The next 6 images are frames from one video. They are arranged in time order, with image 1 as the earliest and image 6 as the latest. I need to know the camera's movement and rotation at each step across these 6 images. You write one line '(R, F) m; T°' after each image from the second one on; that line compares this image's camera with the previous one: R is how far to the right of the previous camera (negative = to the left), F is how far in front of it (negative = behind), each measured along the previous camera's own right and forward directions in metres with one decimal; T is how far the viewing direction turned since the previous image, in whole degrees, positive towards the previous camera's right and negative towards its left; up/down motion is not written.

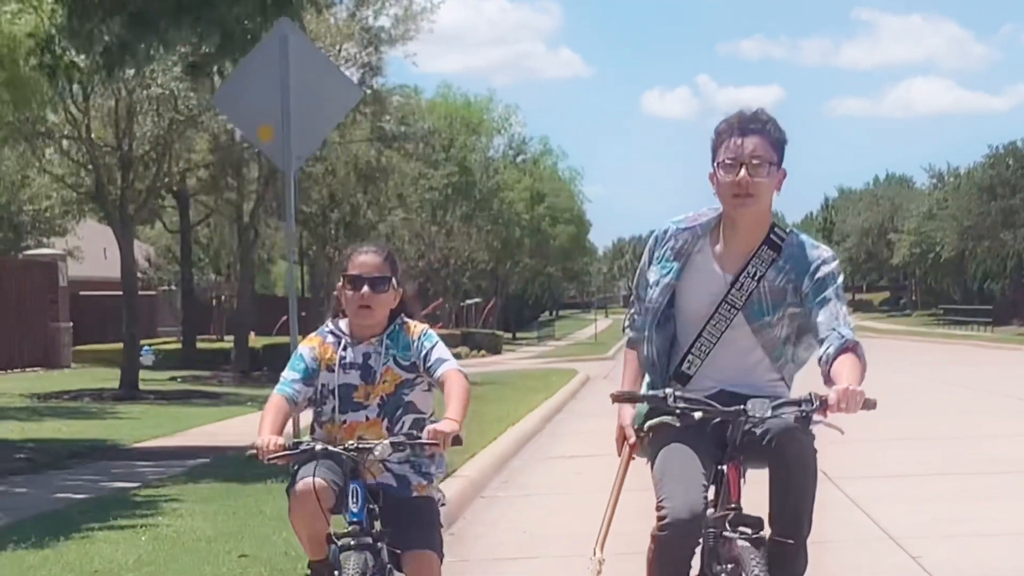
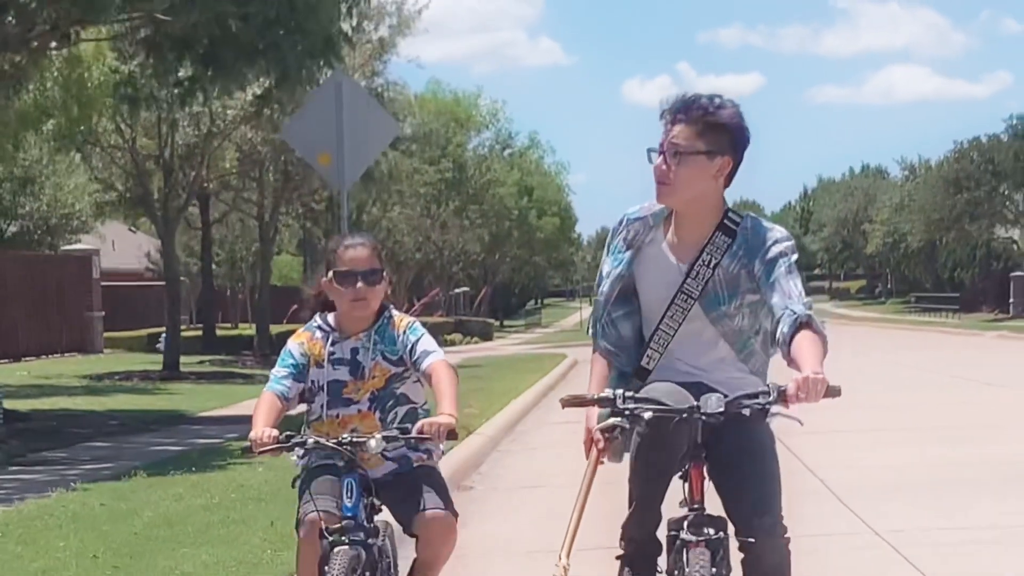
(-0.3, -2.6) m; +1°
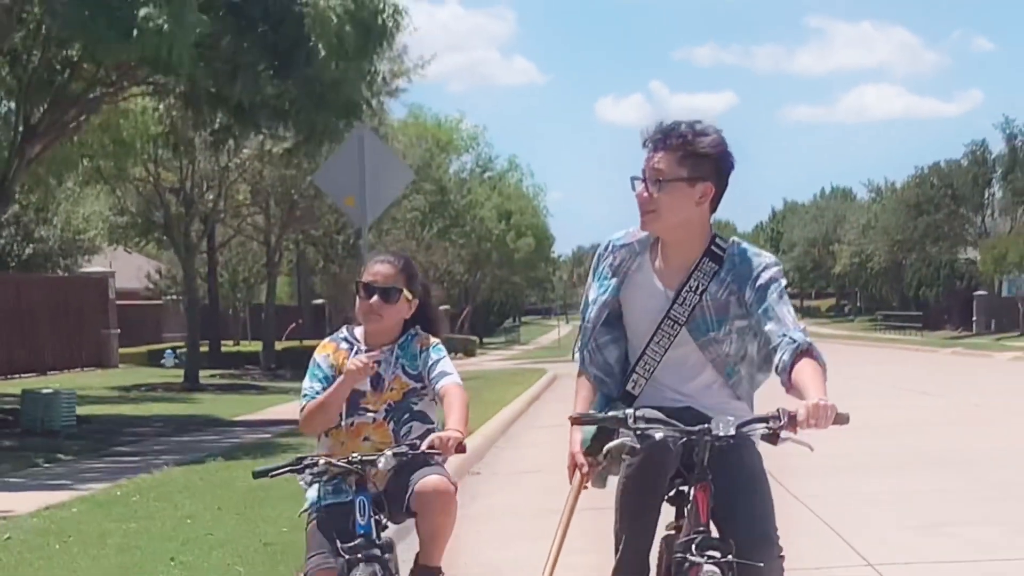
(-0.2, -2.4) m; +1°
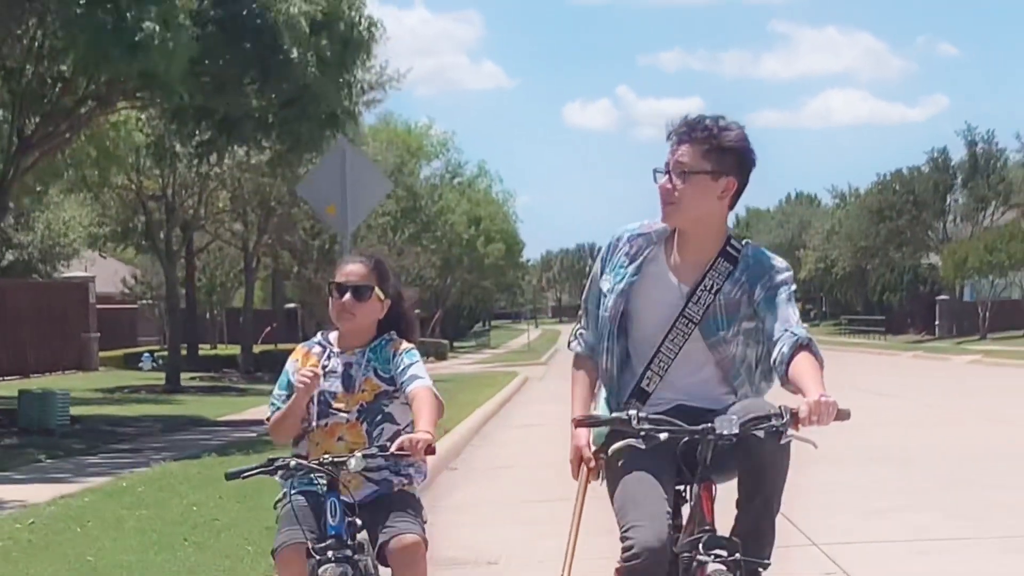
(-0.1, -0.8) m; +1°
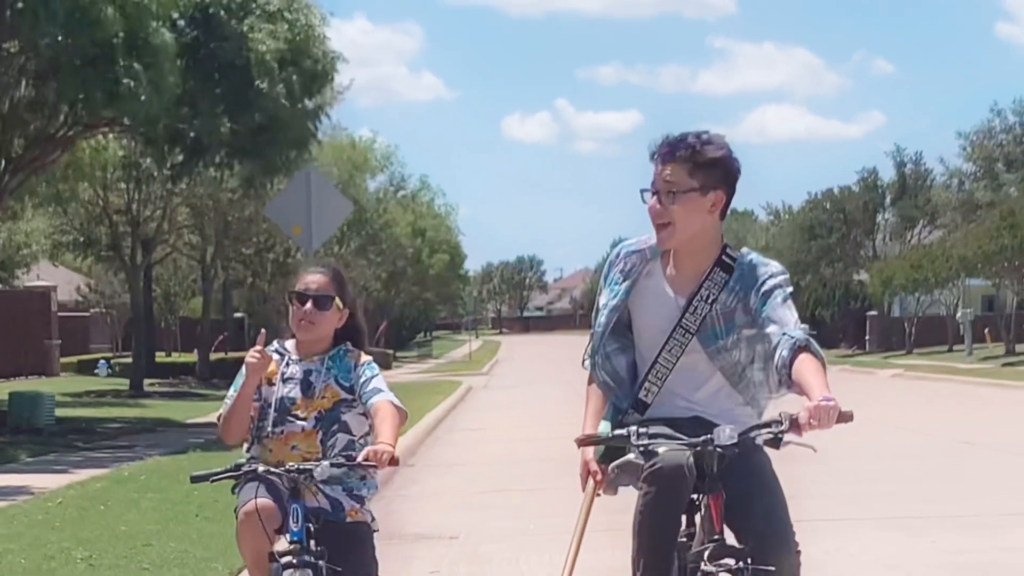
(-0.2, -1.7) m; +3°
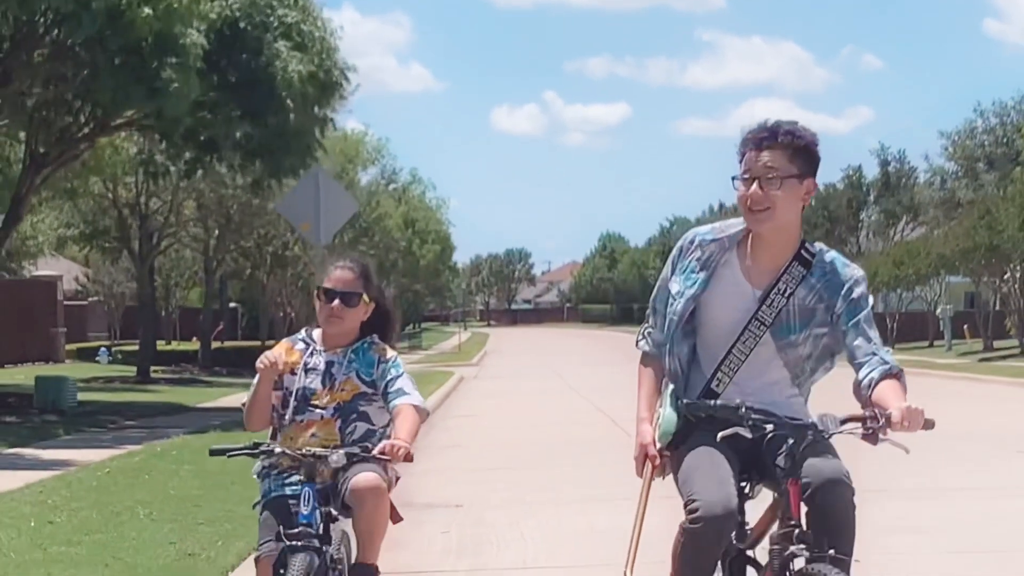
(-0.1, -1.2) m; +1°
